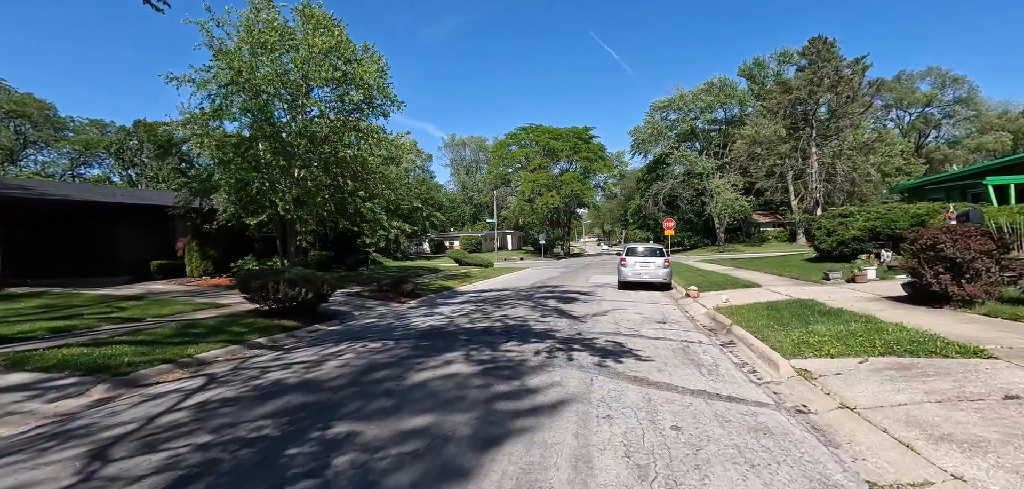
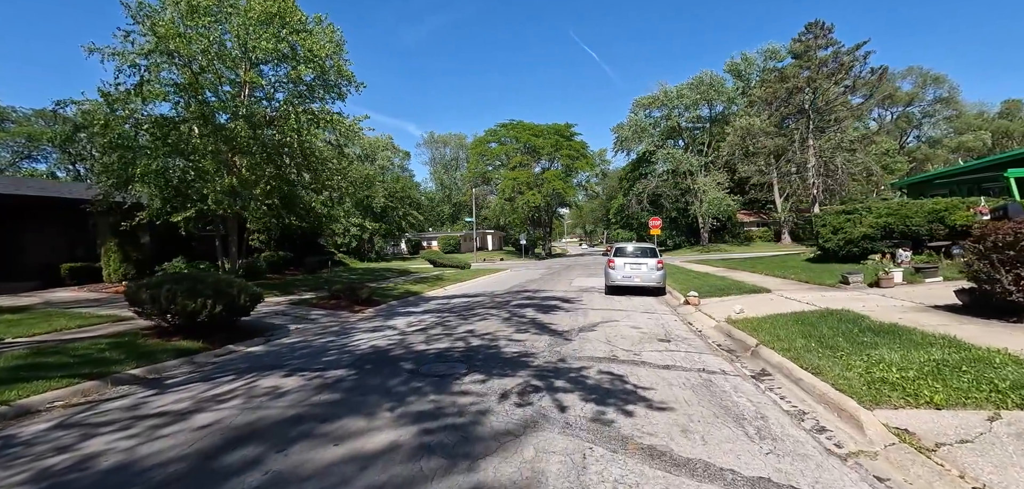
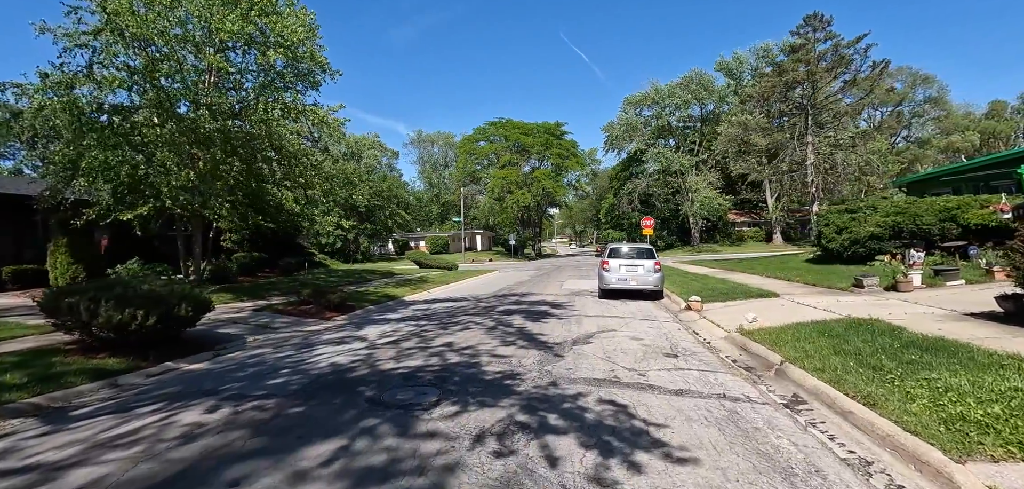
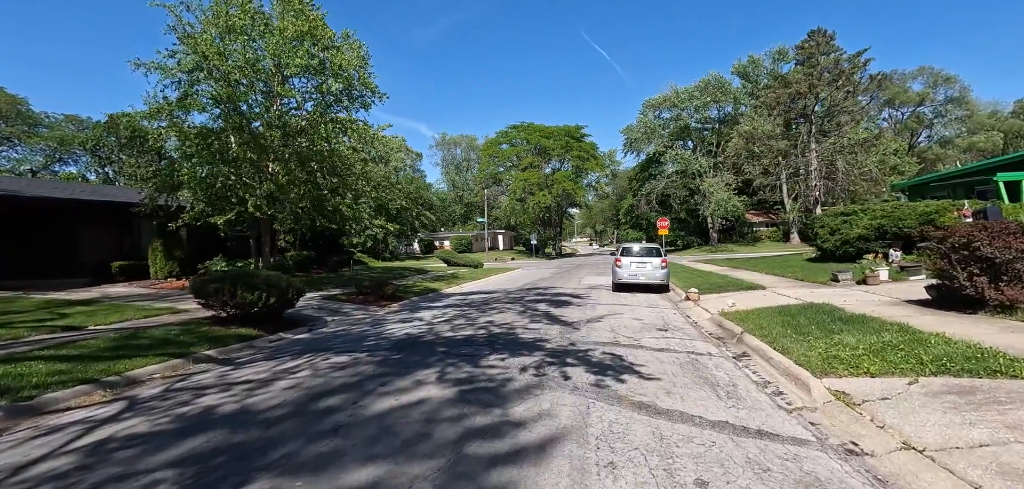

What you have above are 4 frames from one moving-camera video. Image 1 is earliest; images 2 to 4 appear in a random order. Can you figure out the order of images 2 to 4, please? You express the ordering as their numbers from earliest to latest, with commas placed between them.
4, 2, 3
